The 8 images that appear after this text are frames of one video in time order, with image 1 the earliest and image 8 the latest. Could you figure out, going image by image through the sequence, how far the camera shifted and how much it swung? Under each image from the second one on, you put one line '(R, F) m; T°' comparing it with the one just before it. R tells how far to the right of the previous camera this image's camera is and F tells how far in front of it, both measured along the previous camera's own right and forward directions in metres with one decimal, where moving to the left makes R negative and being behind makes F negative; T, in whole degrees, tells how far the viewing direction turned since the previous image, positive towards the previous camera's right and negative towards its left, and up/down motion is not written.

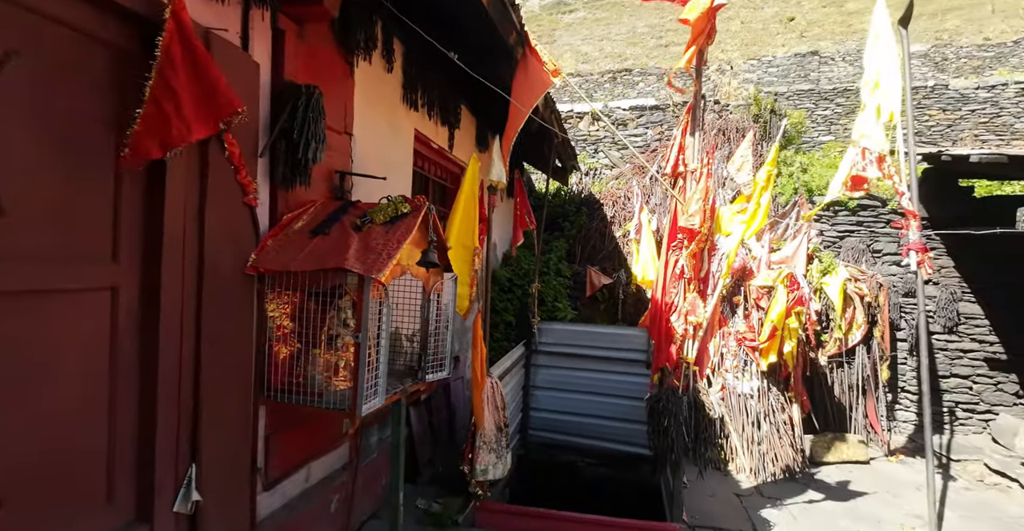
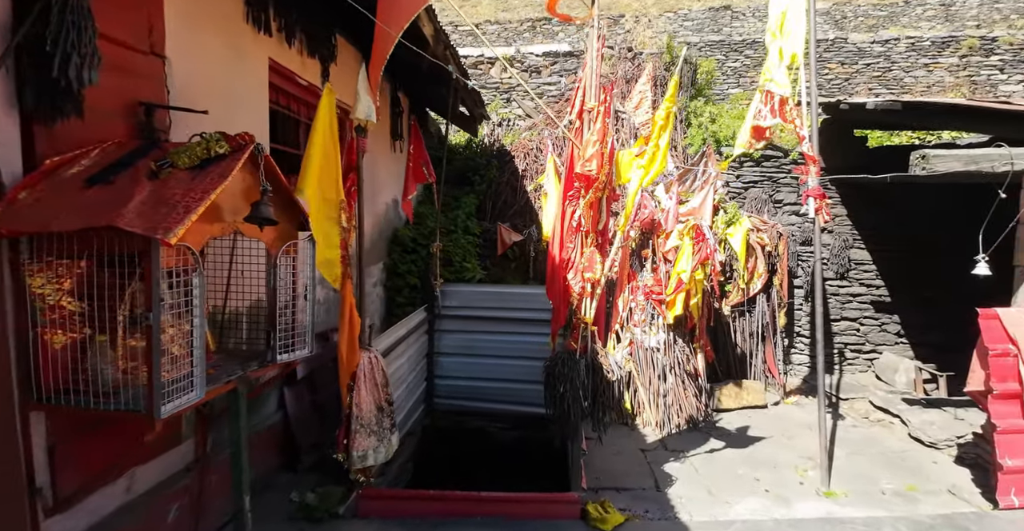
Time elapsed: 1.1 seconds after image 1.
(+0.2, +0.5) m; +7°
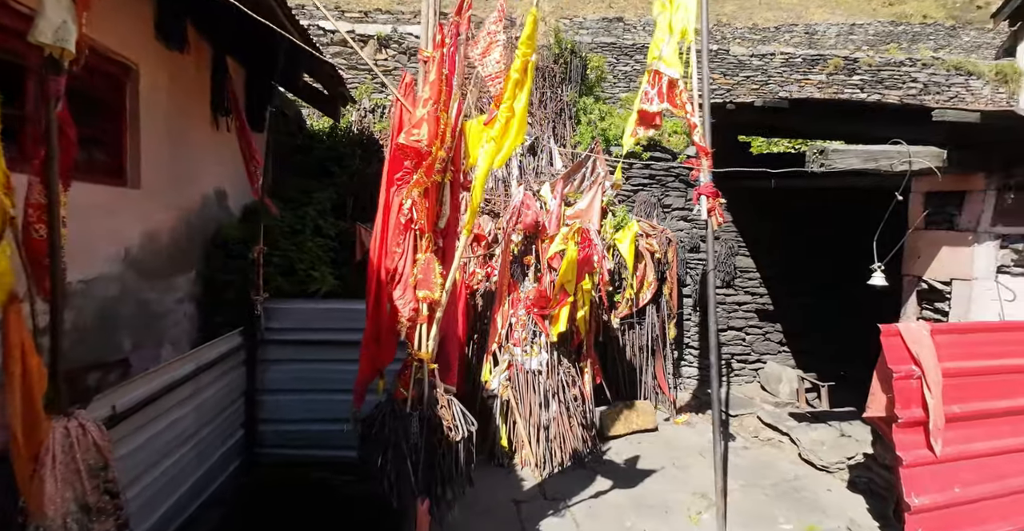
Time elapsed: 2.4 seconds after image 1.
(+0.3, +0.9) m; +10°
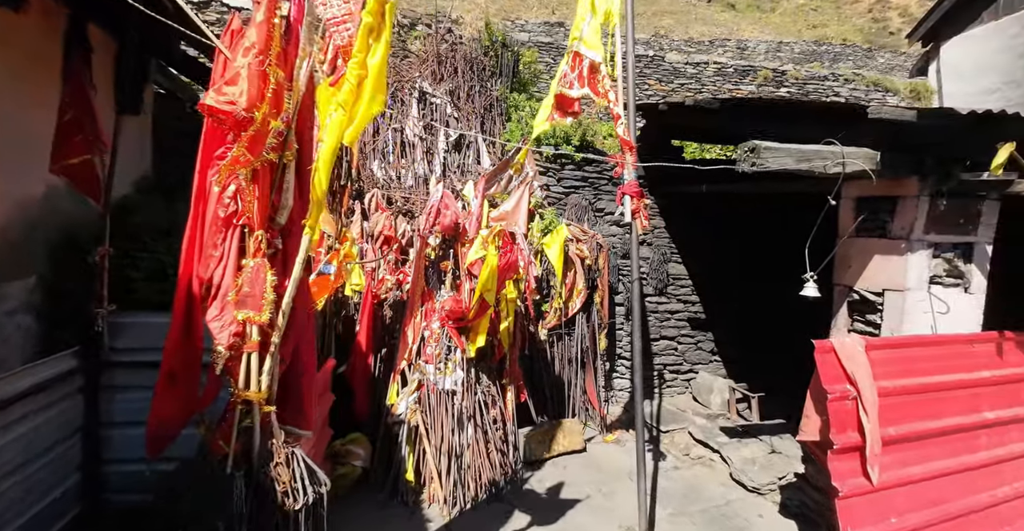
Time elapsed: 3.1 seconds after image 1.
(+0.2, +0.5) m; +5°
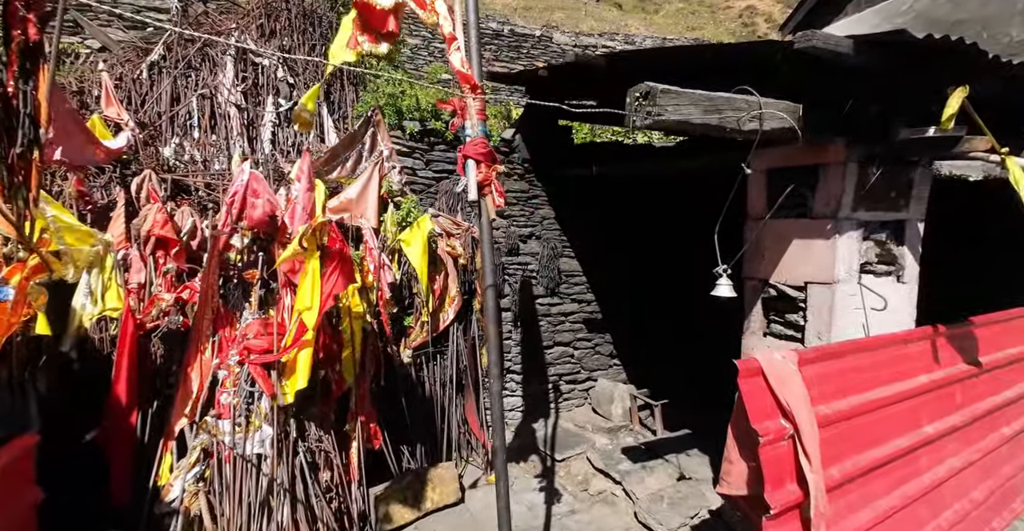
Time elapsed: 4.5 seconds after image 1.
(+0.5, +1.2) m; +9°
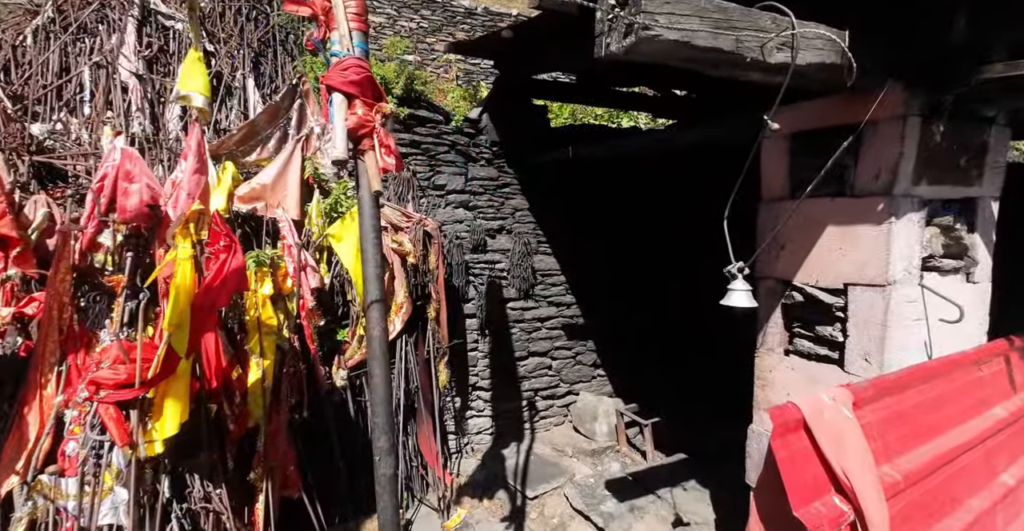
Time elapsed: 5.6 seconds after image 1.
(+0.2, +1.0) m; +1°
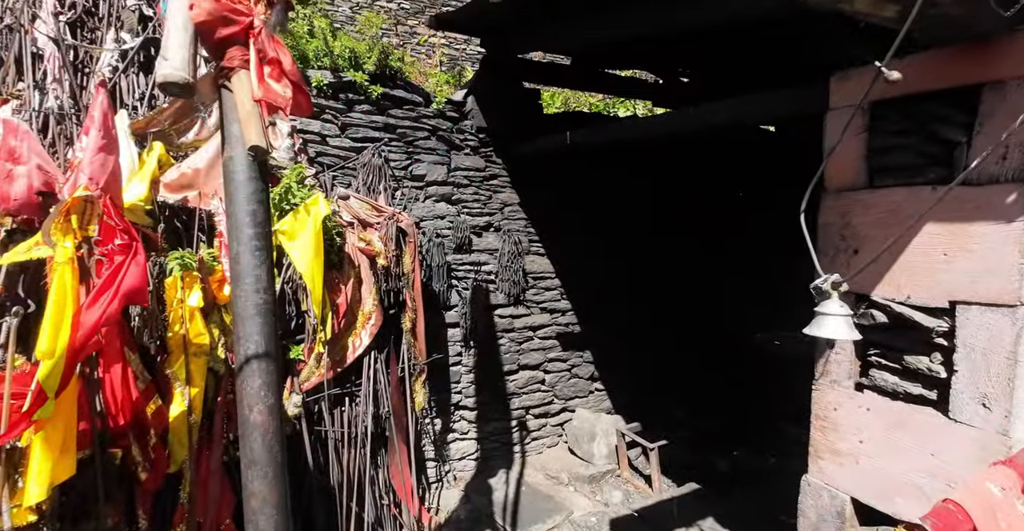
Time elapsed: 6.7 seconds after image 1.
(0.0, +0.7) m; +1°
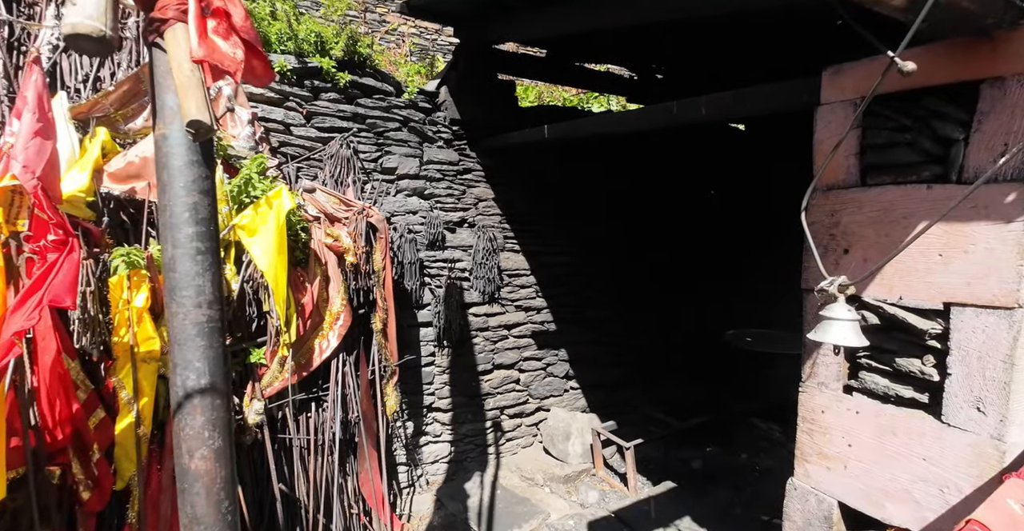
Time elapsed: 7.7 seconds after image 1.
(0.0, +0.2) m; +3°
